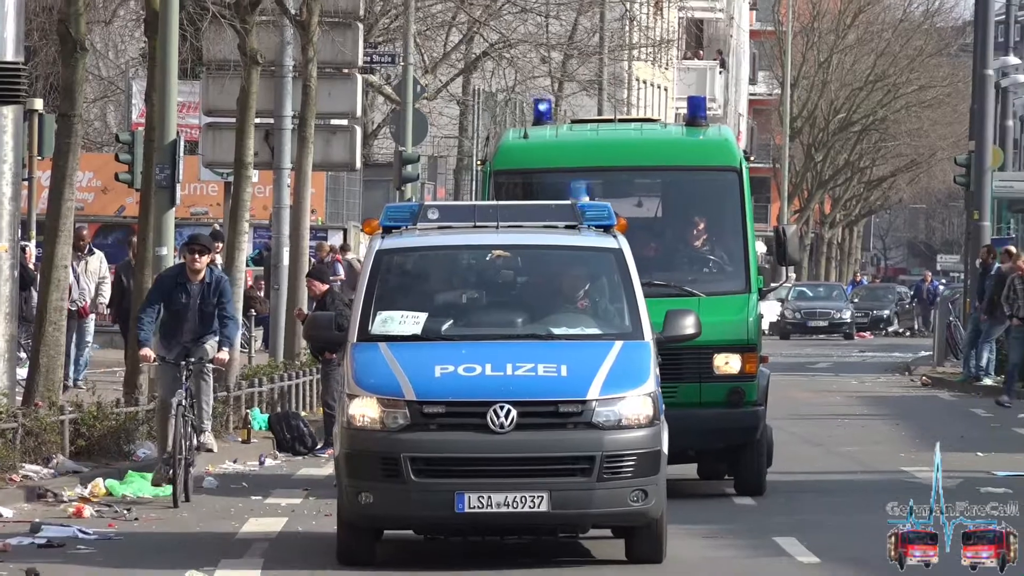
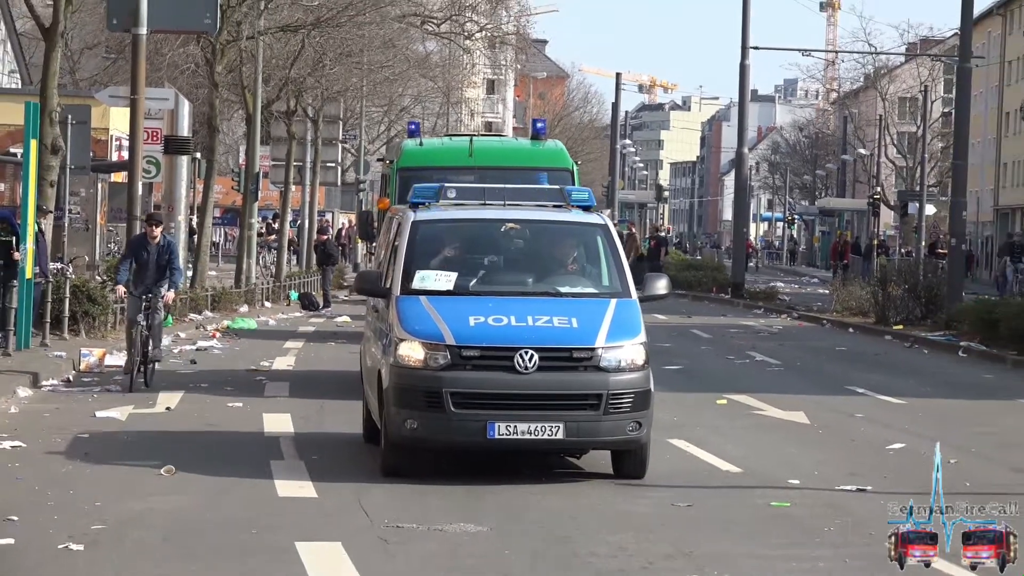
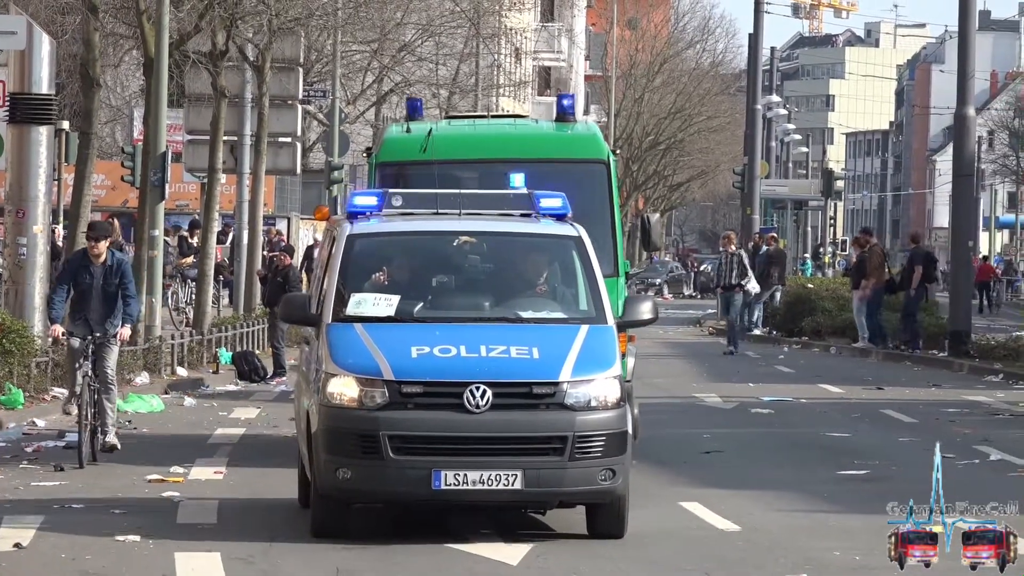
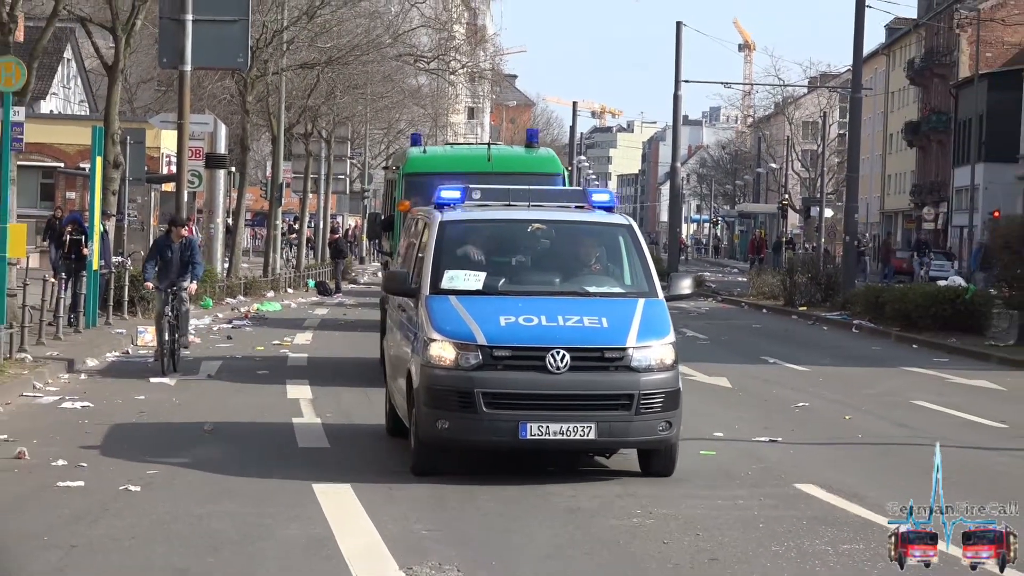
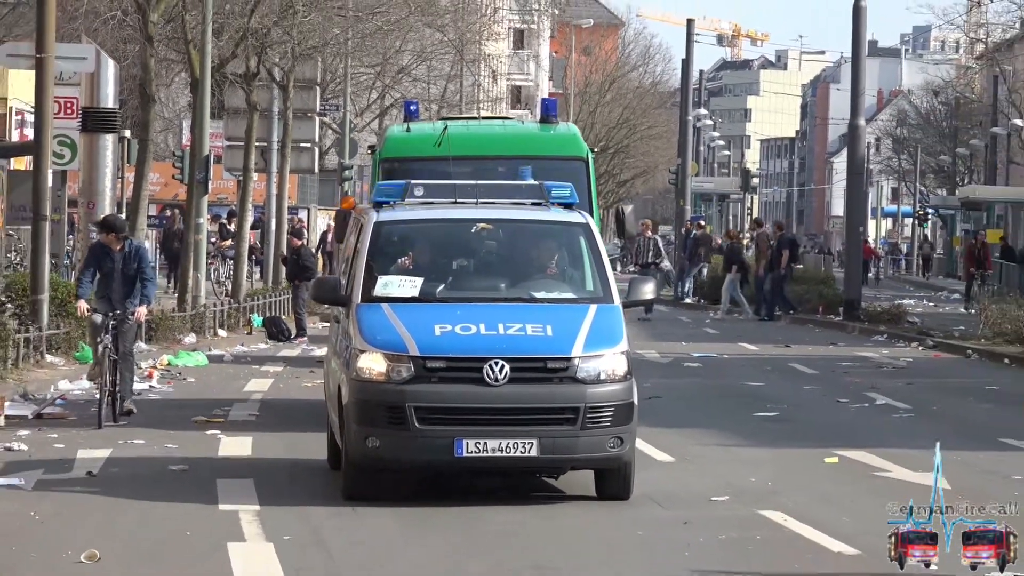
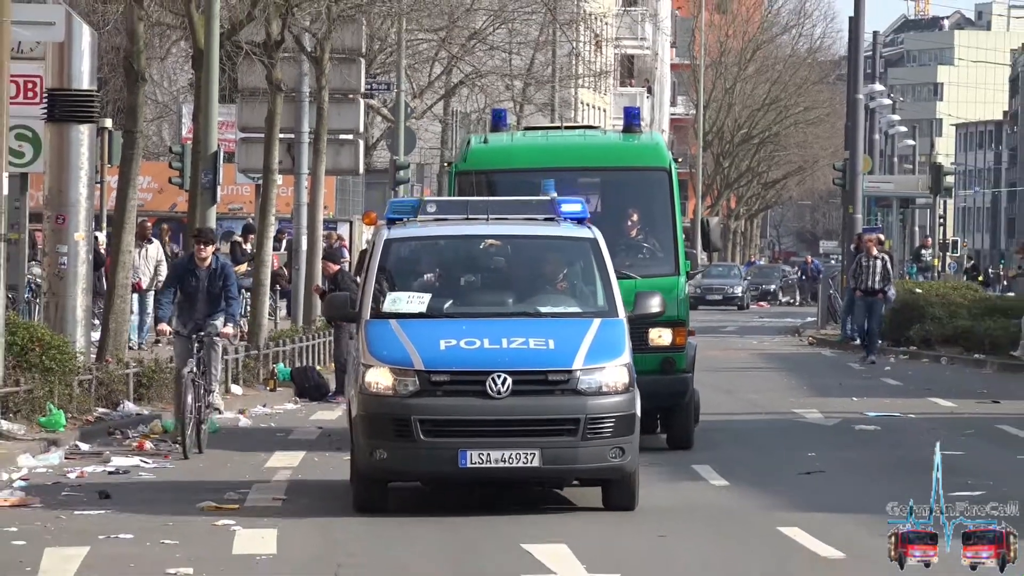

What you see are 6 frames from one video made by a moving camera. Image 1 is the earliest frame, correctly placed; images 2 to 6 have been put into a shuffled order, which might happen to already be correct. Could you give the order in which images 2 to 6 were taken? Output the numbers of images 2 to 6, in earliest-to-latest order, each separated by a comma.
6, 3, 5, 2, 4
